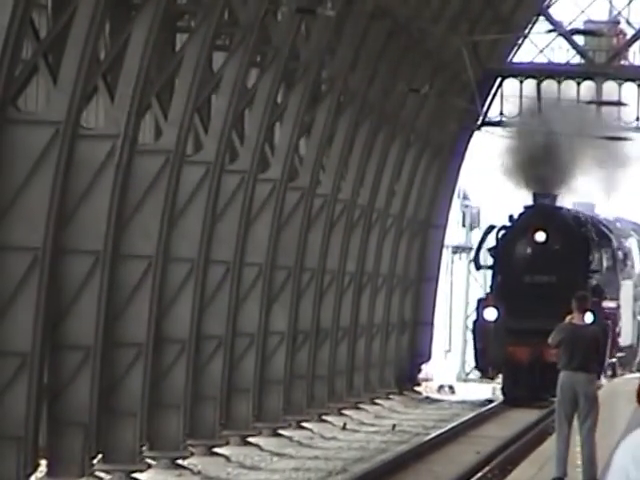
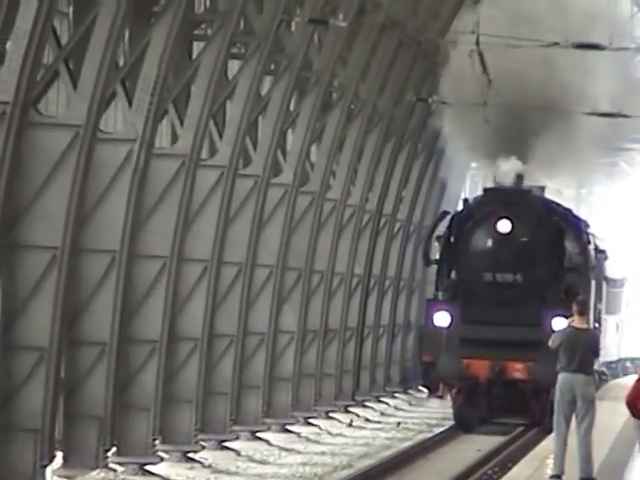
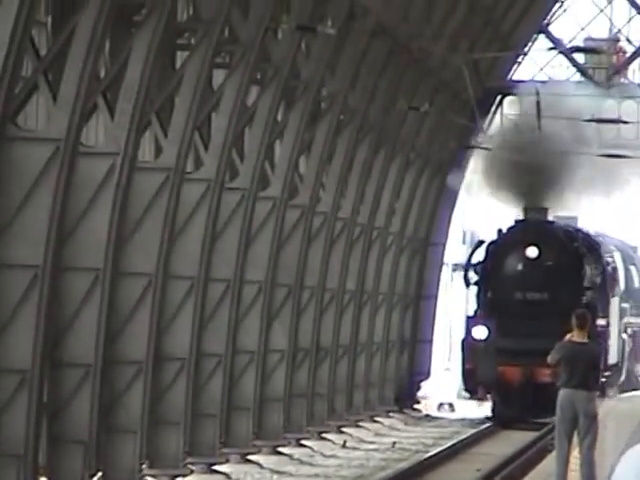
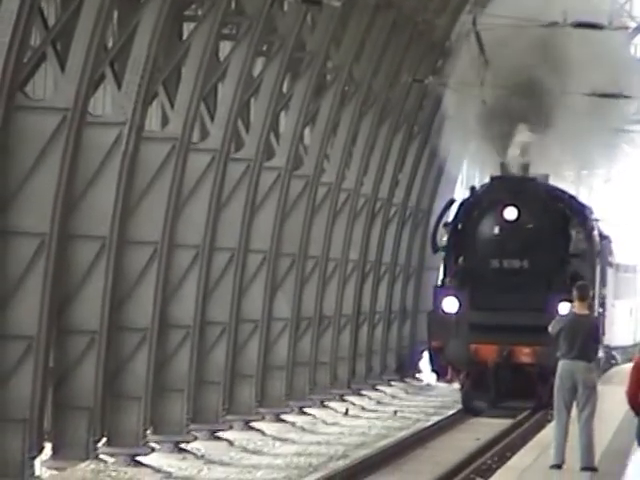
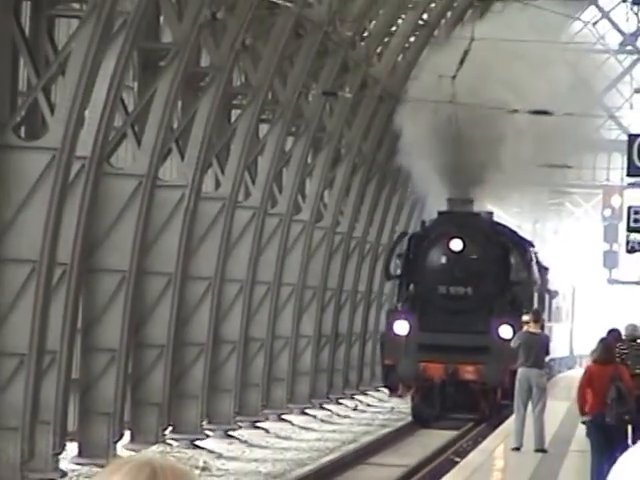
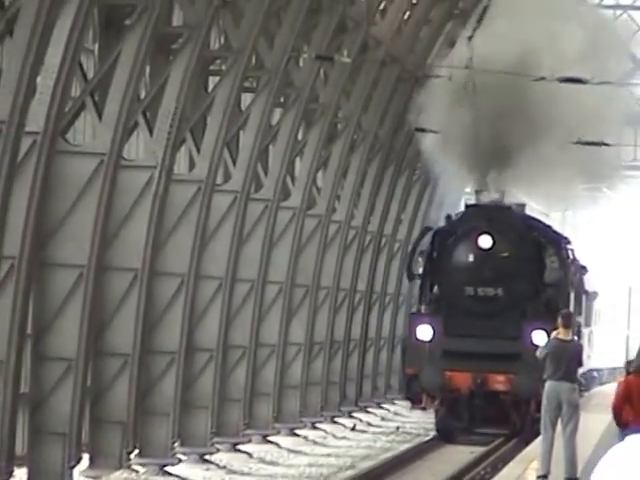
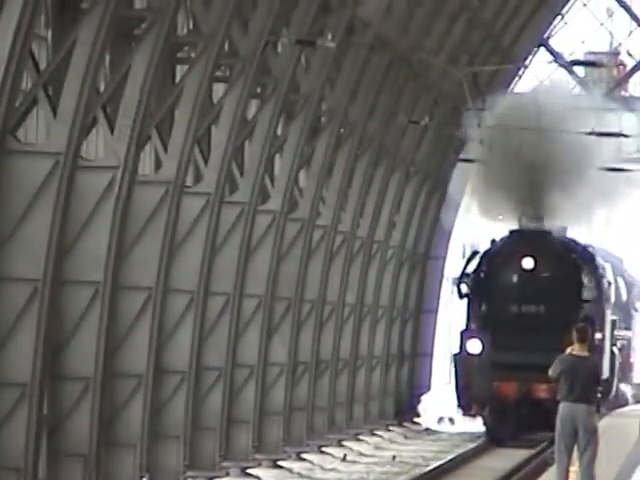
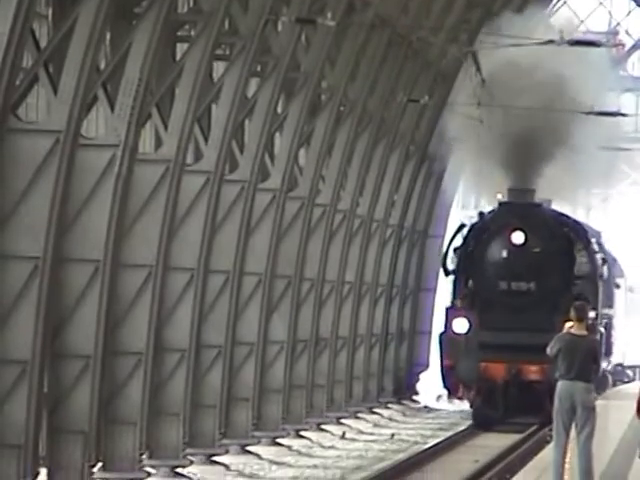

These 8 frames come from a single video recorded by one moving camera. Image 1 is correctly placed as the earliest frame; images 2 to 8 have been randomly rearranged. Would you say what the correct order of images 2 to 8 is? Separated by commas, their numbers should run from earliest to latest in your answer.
3, 7, 8, 4, 2, 6, 5
